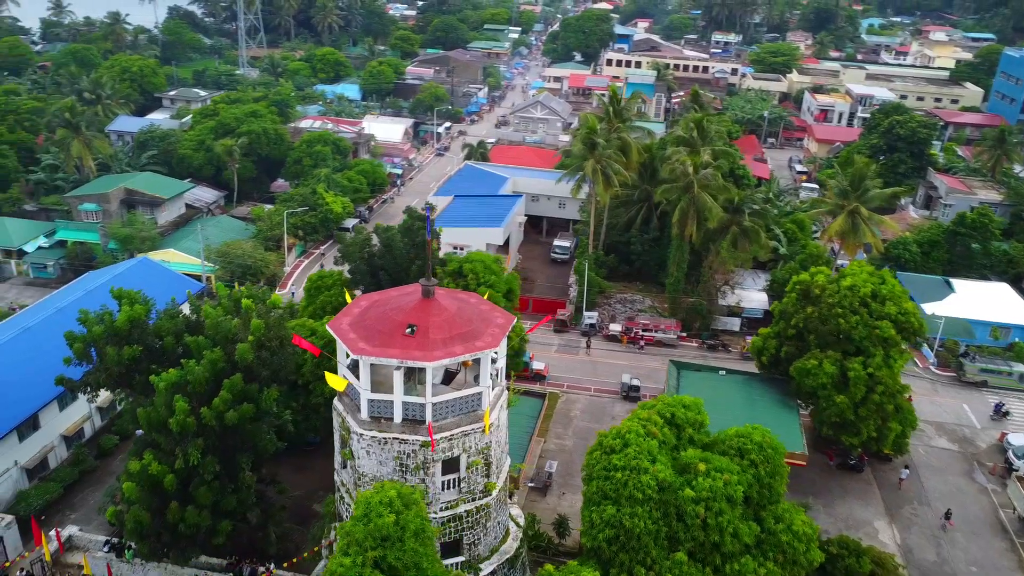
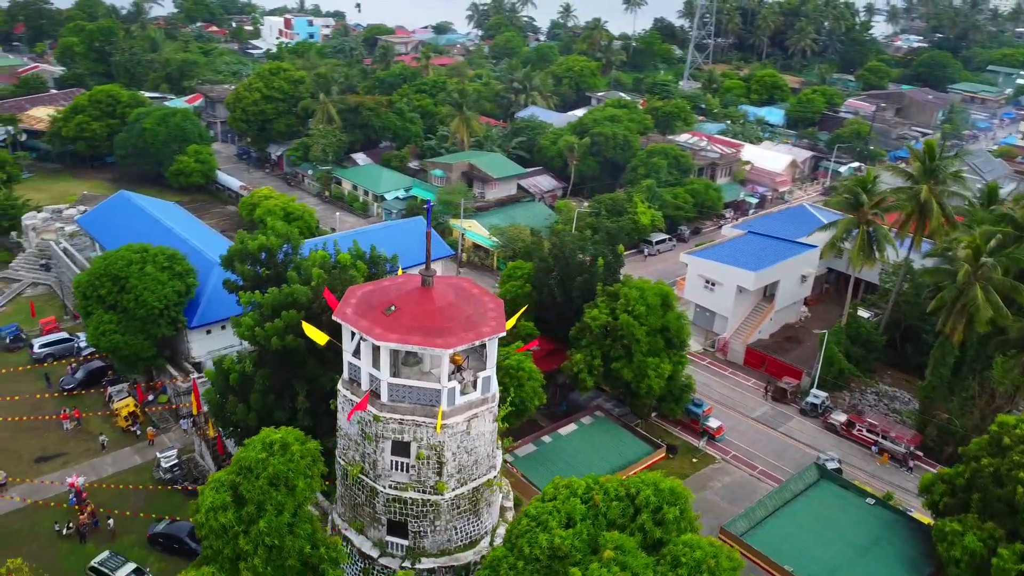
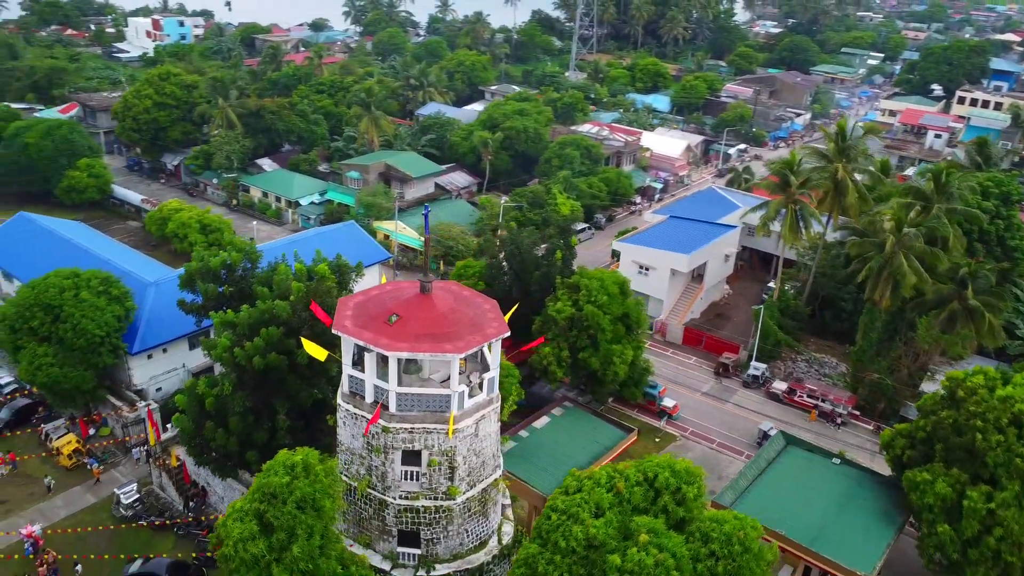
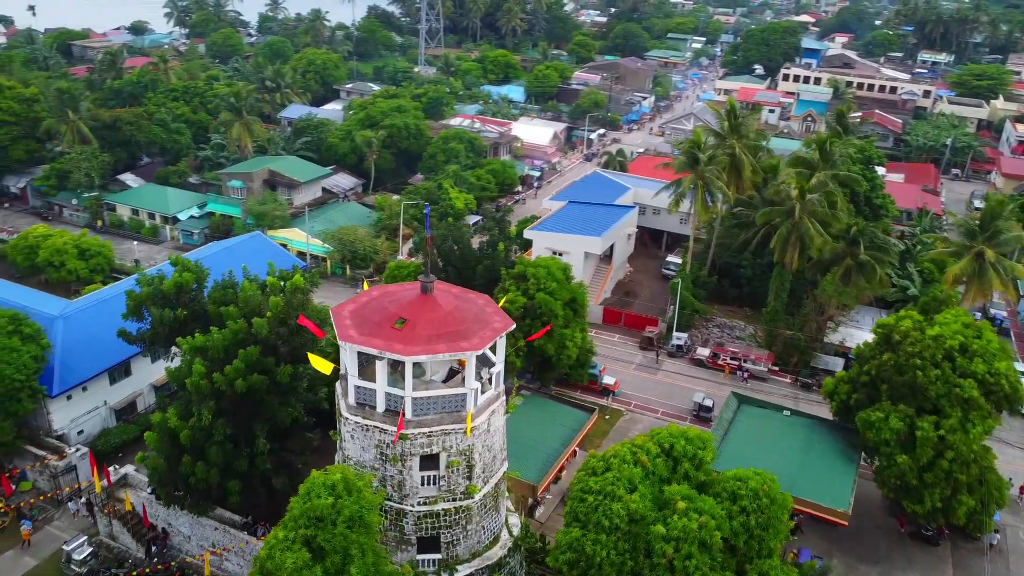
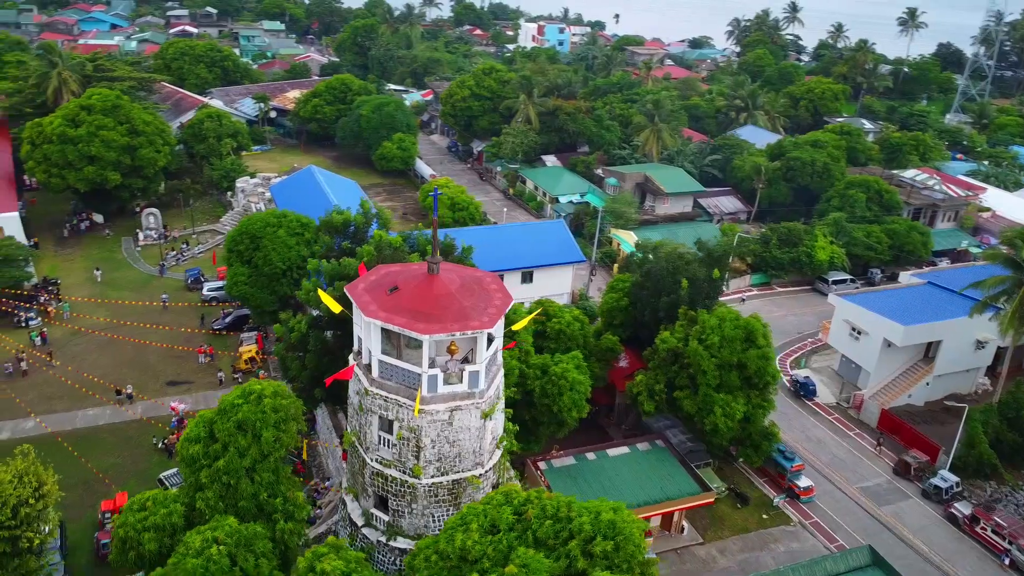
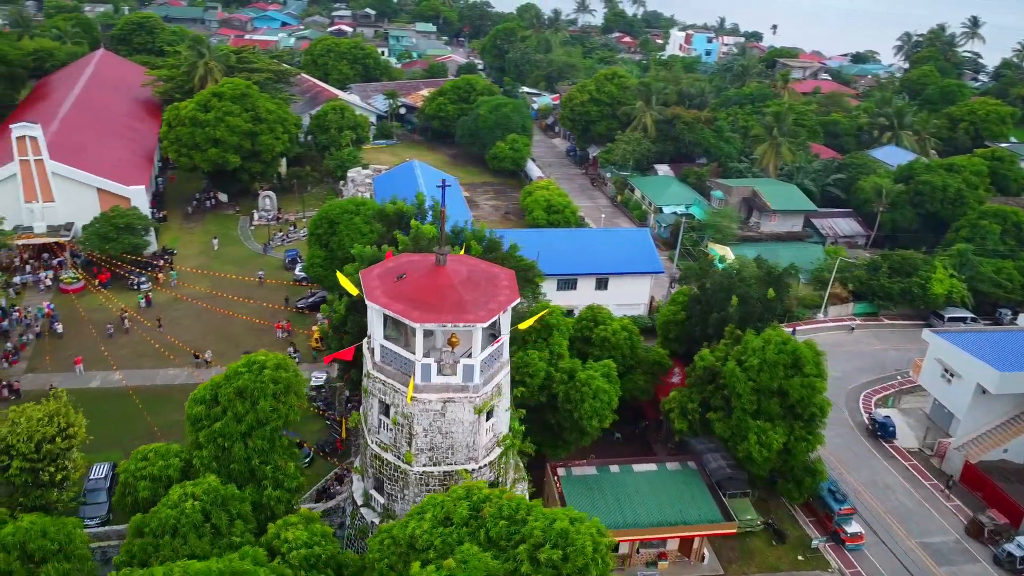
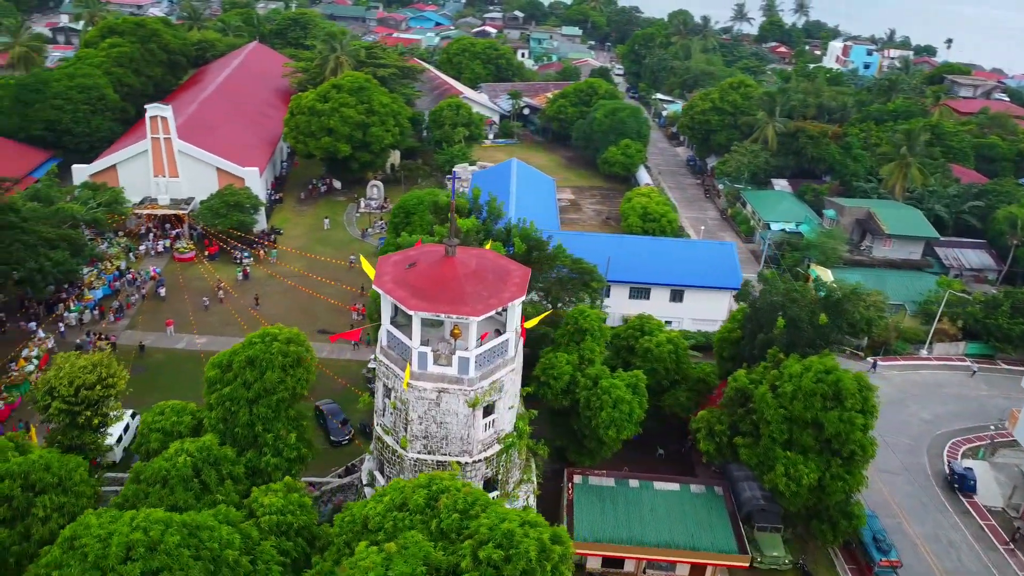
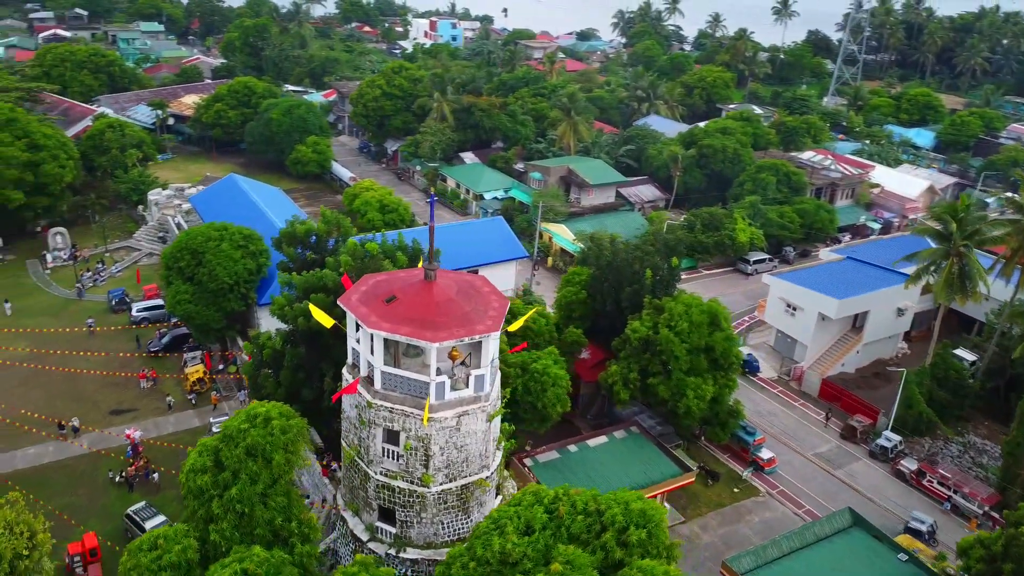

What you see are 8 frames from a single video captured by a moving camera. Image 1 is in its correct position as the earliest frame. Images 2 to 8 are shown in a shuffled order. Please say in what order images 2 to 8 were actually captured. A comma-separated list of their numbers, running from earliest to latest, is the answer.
4, 3, 2, 8, 5, 6, 7
